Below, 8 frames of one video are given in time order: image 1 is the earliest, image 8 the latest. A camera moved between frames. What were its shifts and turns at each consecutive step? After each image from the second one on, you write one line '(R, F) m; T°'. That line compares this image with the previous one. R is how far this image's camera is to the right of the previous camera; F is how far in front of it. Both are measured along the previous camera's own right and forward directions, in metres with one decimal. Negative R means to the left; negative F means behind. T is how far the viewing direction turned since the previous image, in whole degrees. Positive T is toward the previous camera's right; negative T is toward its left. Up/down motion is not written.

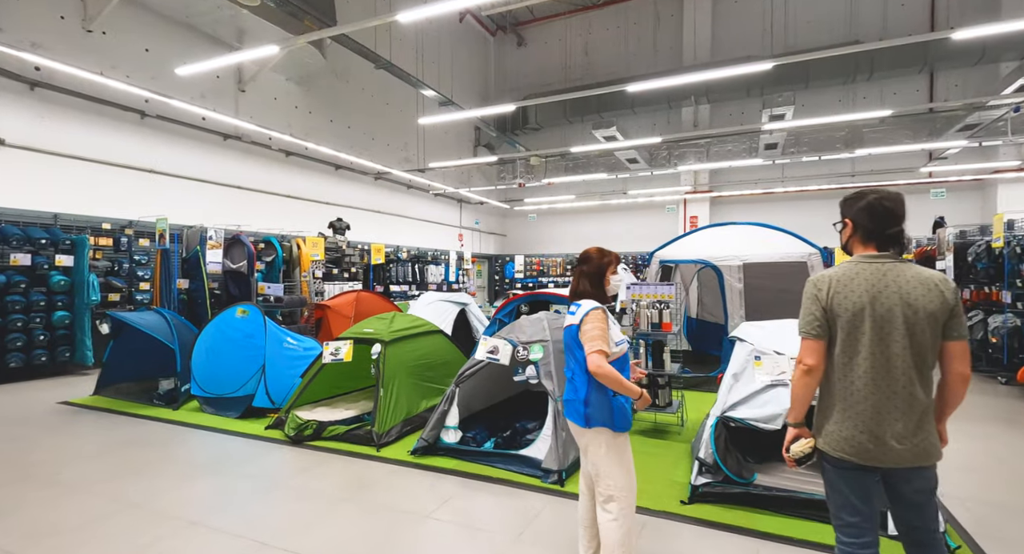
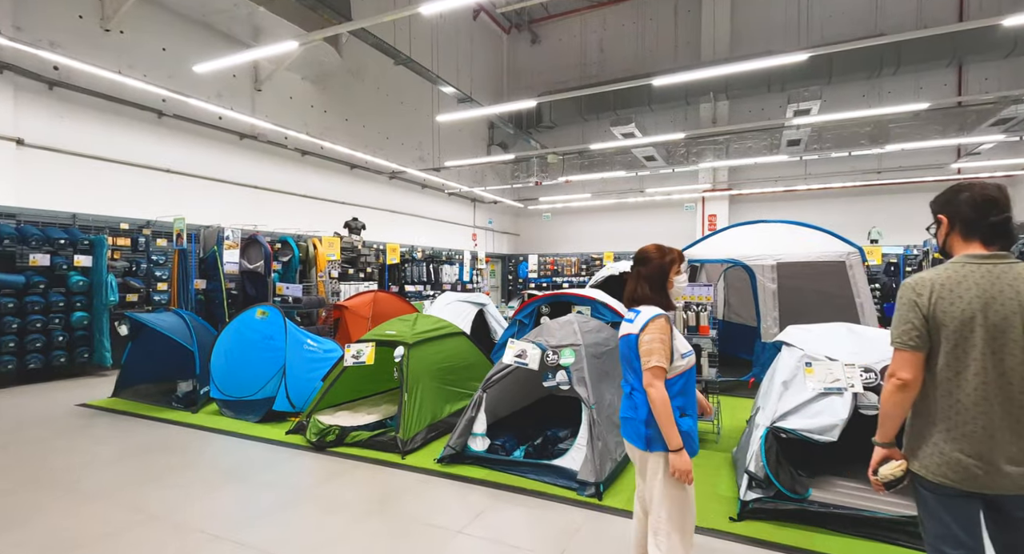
(-0.1, +0.1) m; -1°
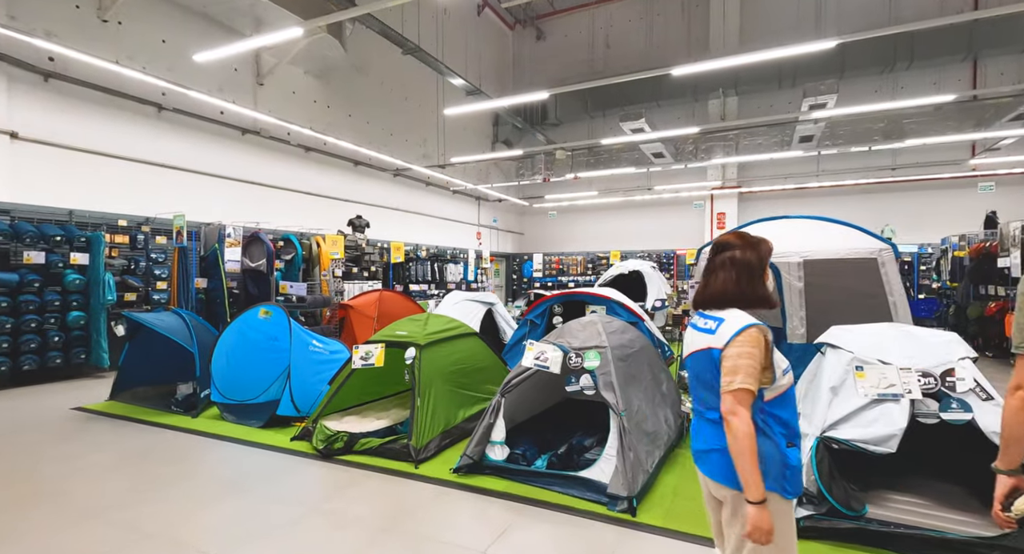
(-0.1, +0.2) m; 0°
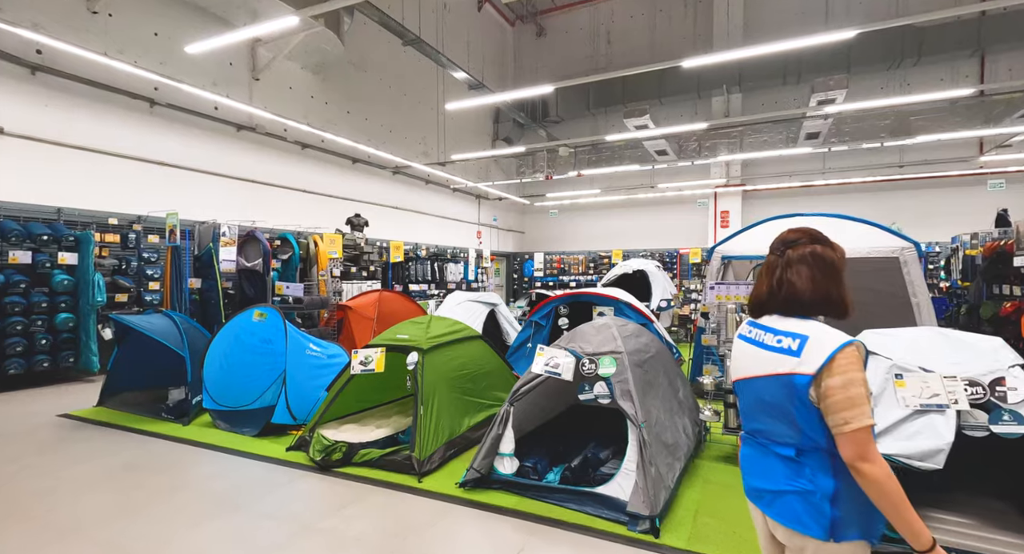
(-0.1, +0.2) m; 0°
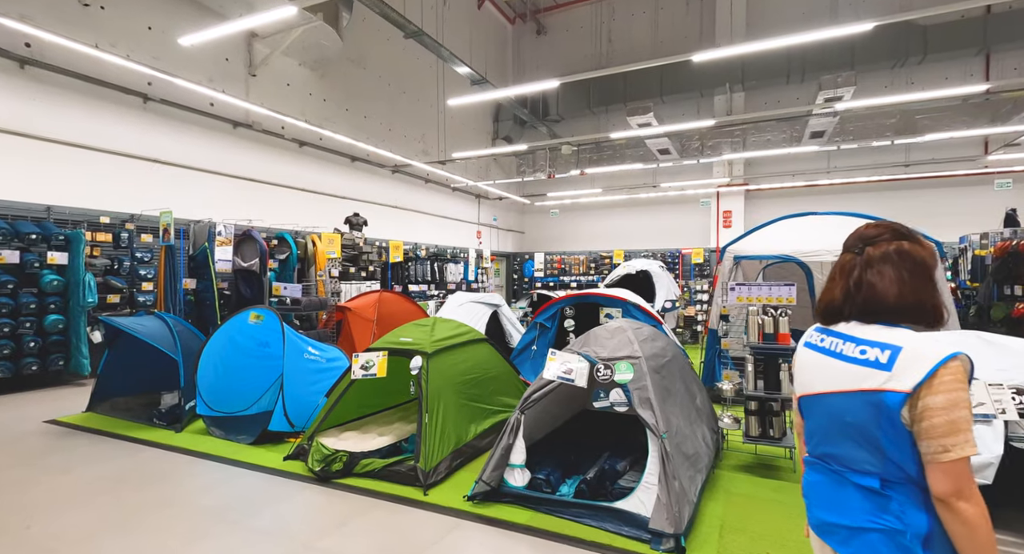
(-0.1, +0.1) m; 0°
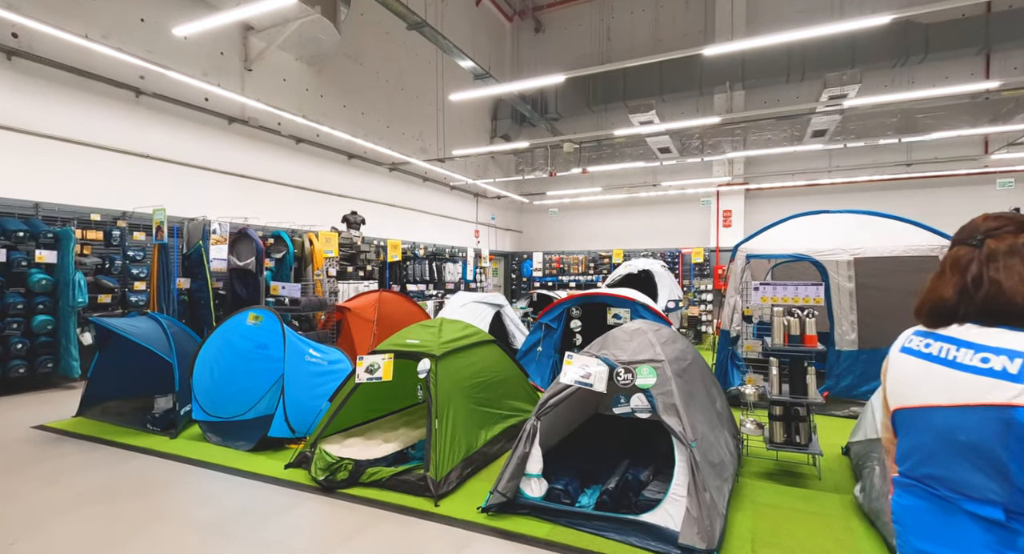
(-0.1, +0.1) m; +1°
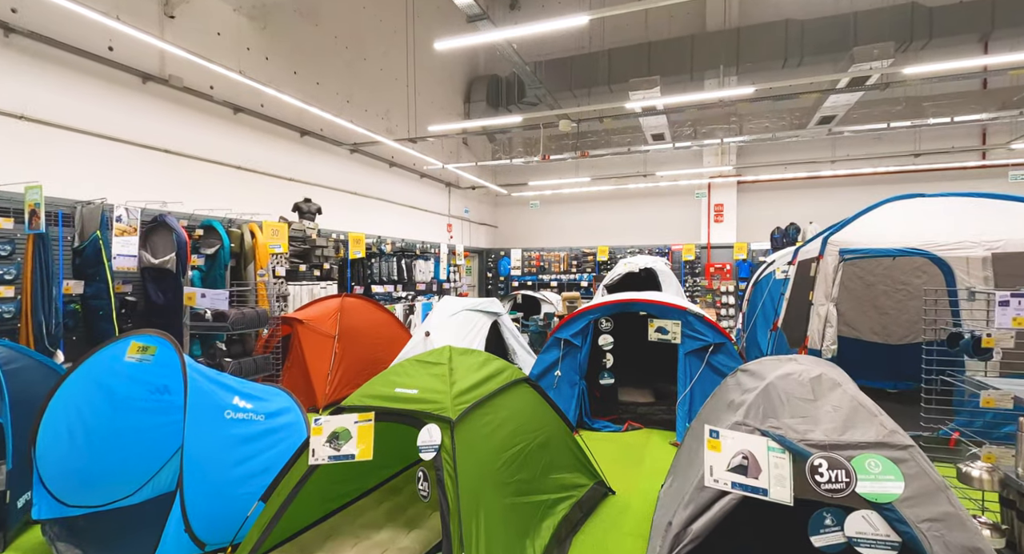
(-0.4, +1.2) m; +5°
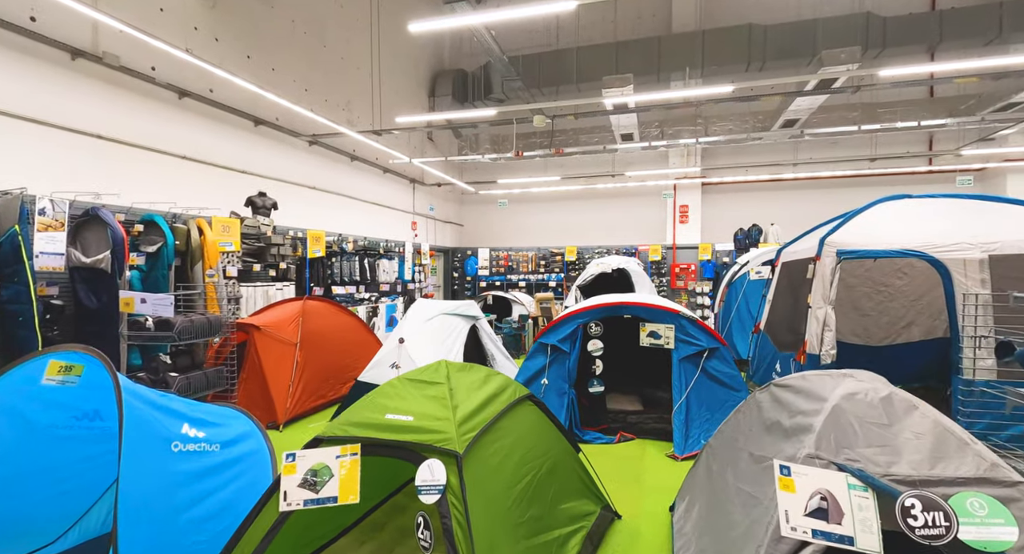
(-0.2, +0.3) m; +5°
